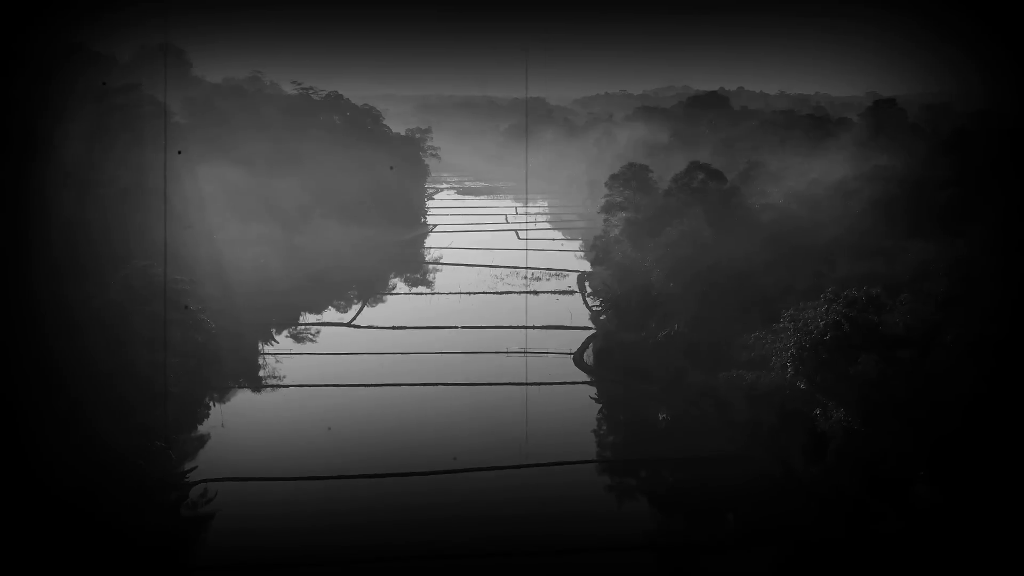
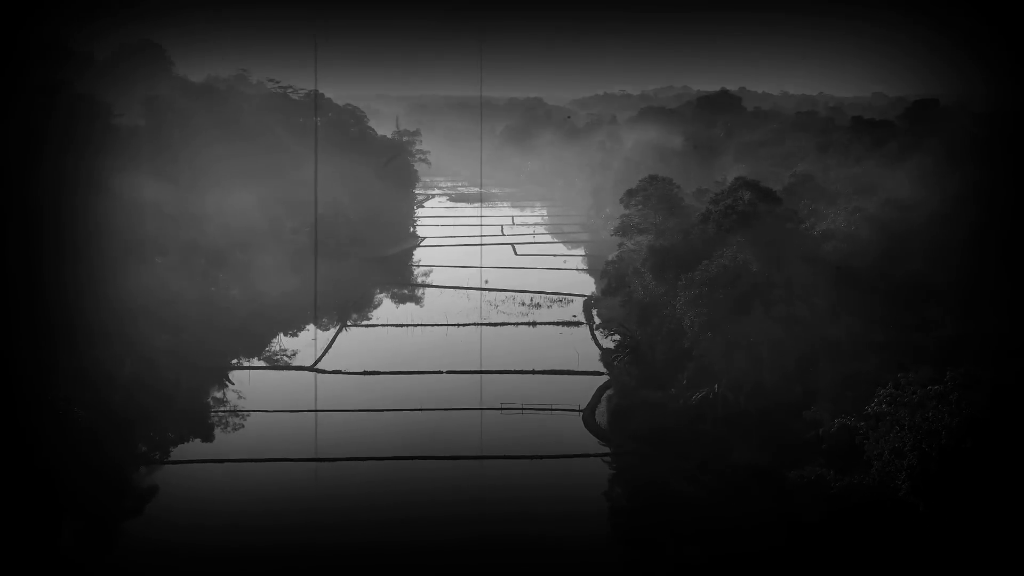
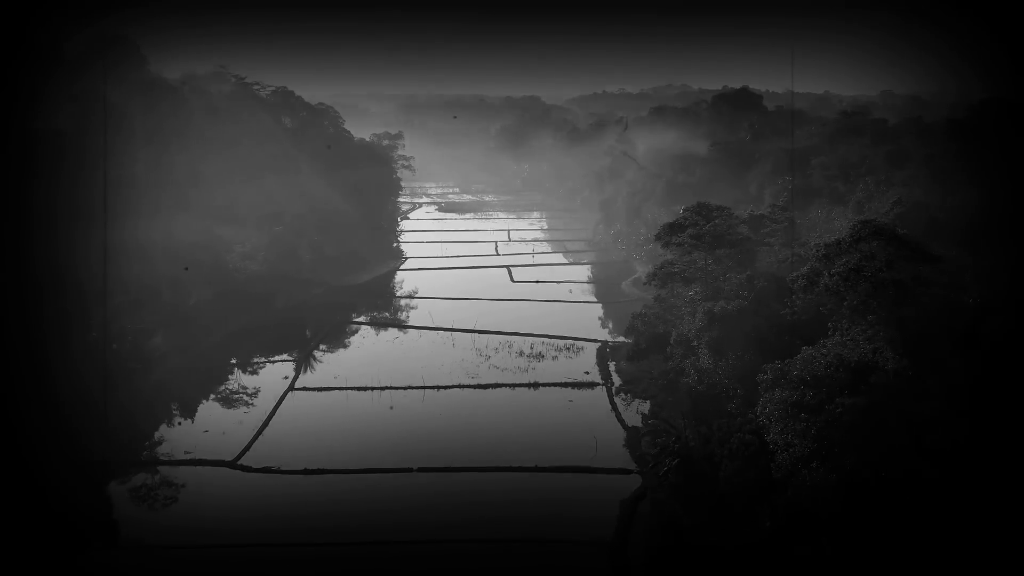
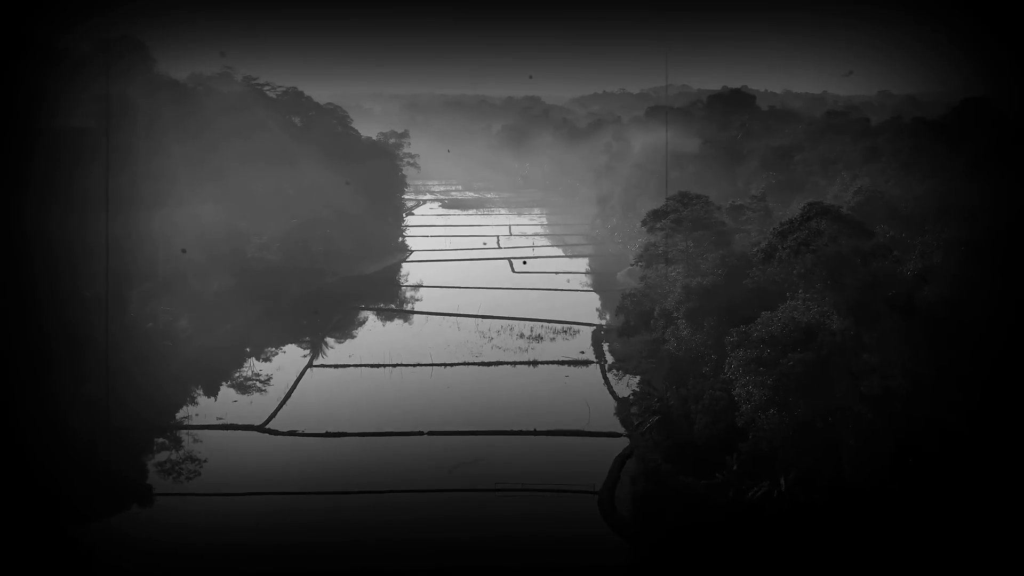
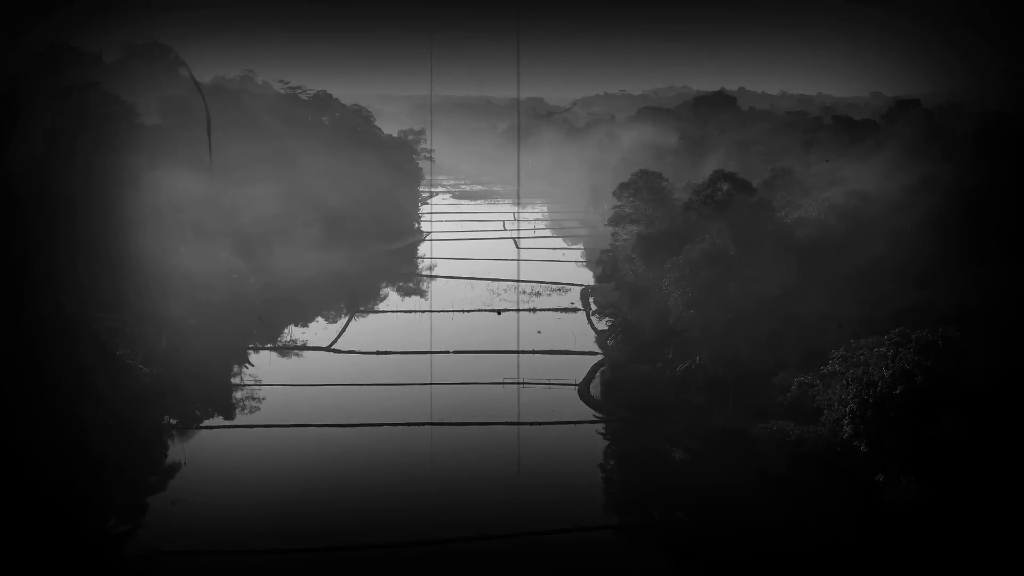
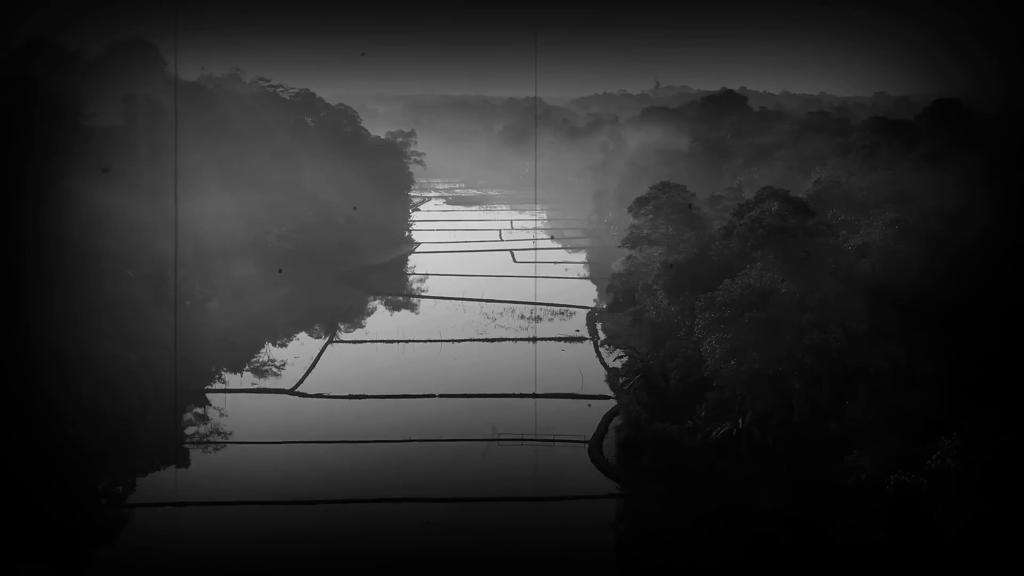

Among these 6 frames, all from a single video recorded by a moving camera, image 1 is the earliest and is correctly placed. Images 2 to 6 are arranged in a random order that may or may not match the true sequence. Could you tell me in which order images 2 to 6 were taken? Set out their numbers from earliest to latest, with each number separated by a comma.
5, 2, 6, 4, 3
